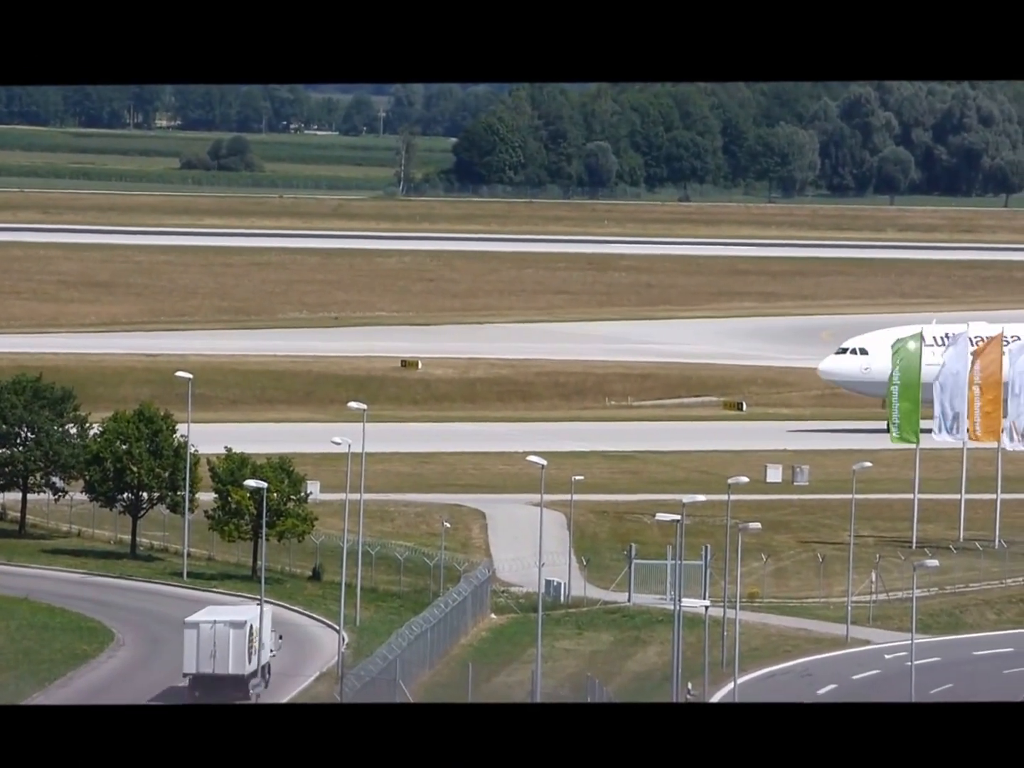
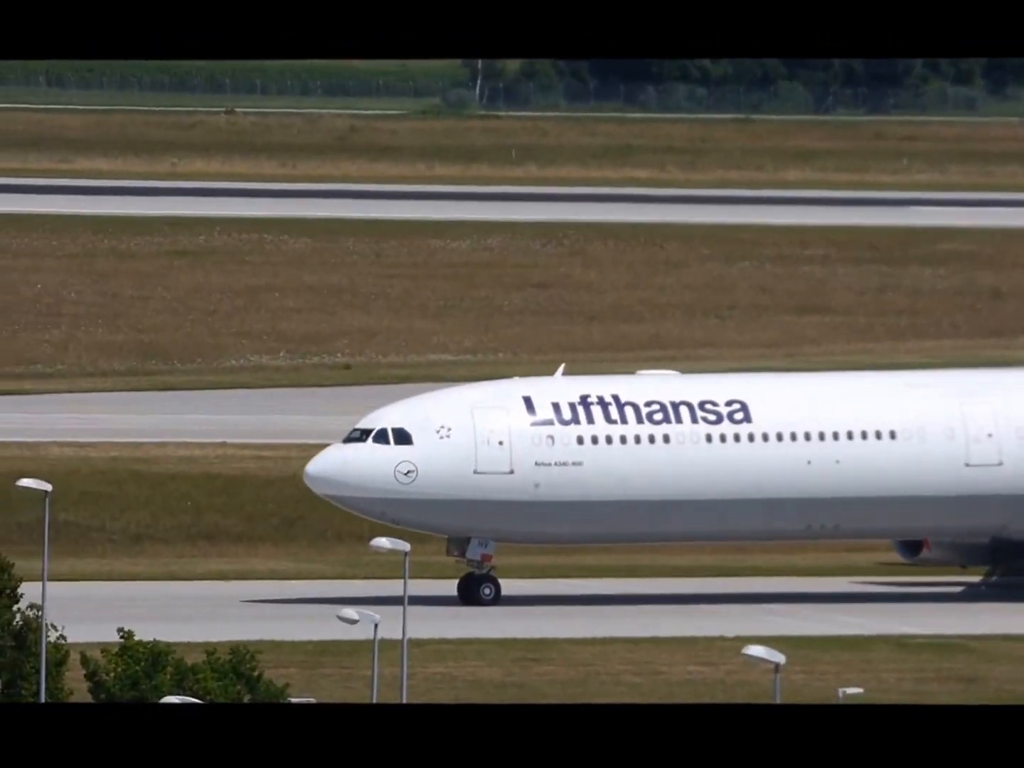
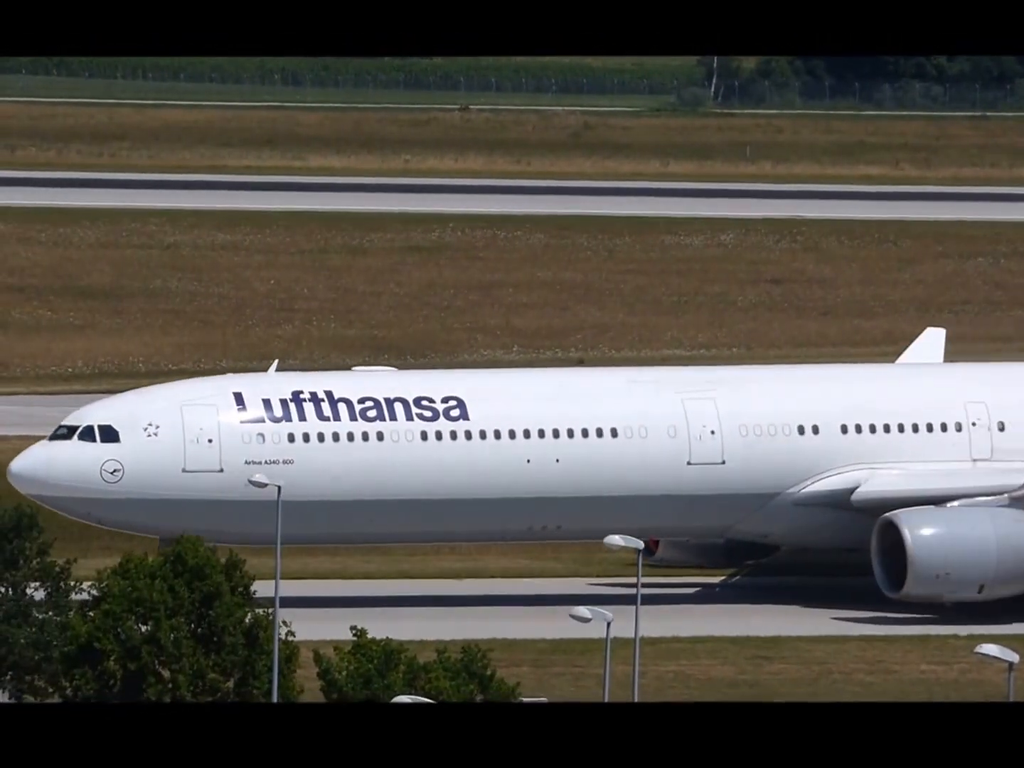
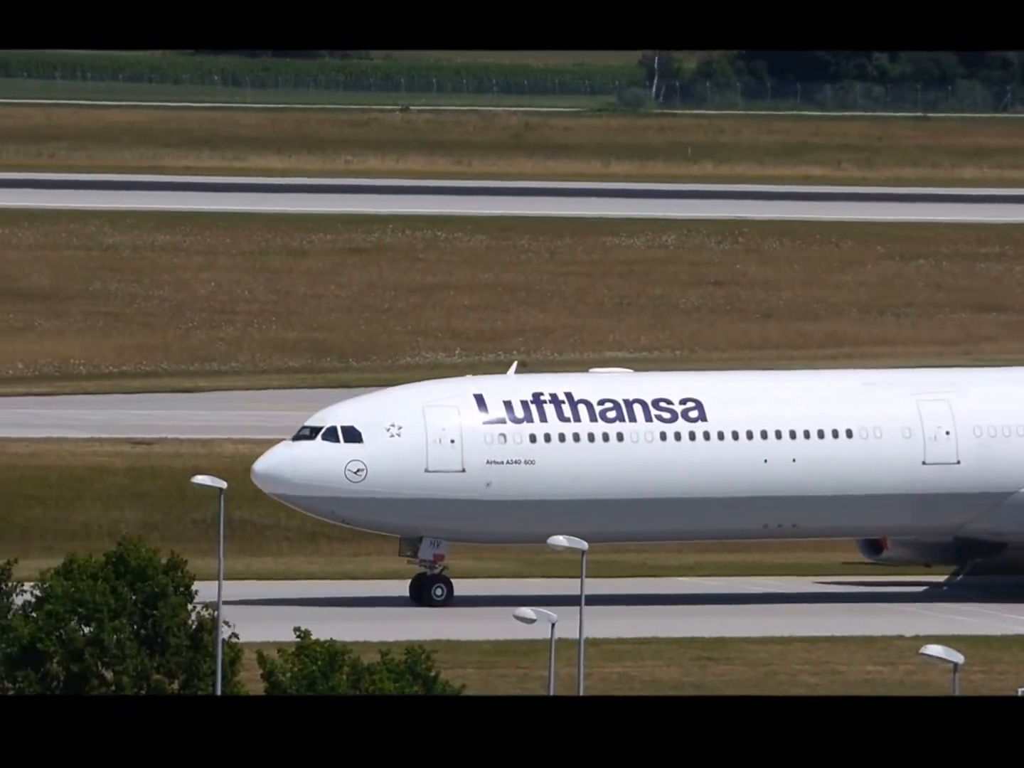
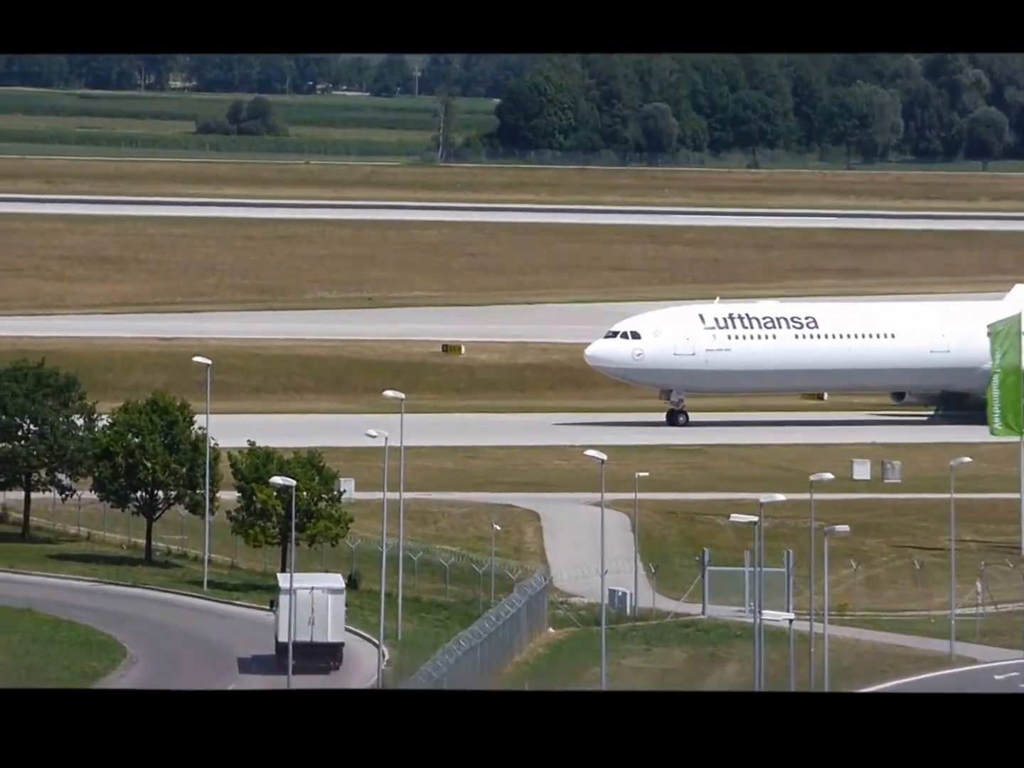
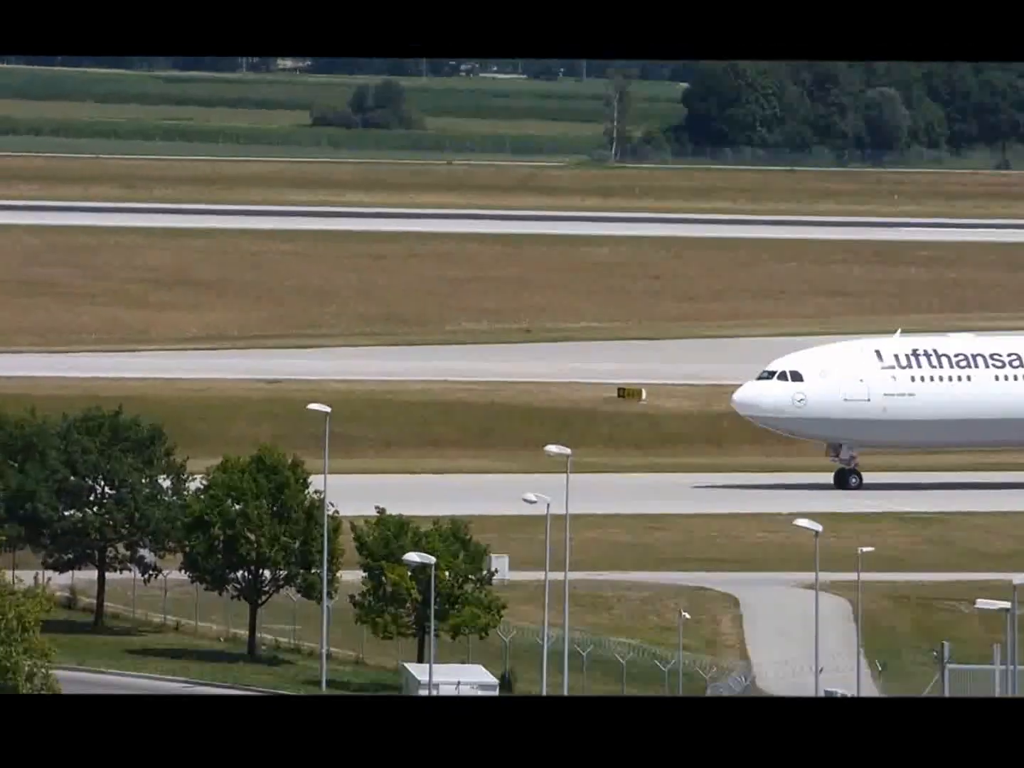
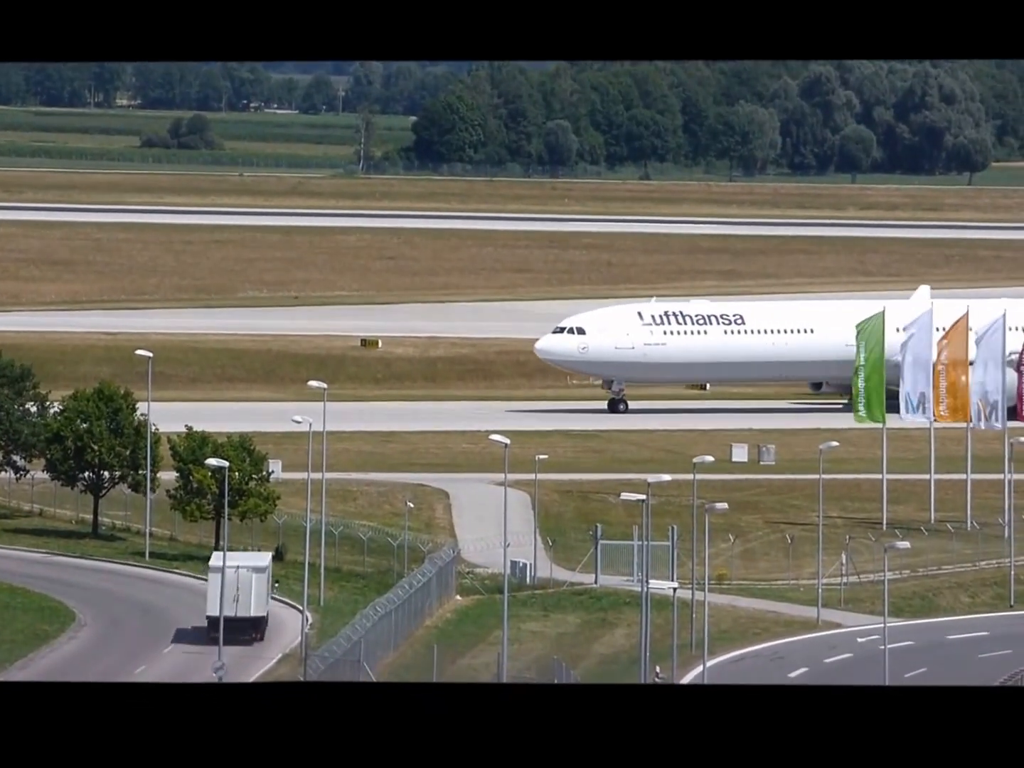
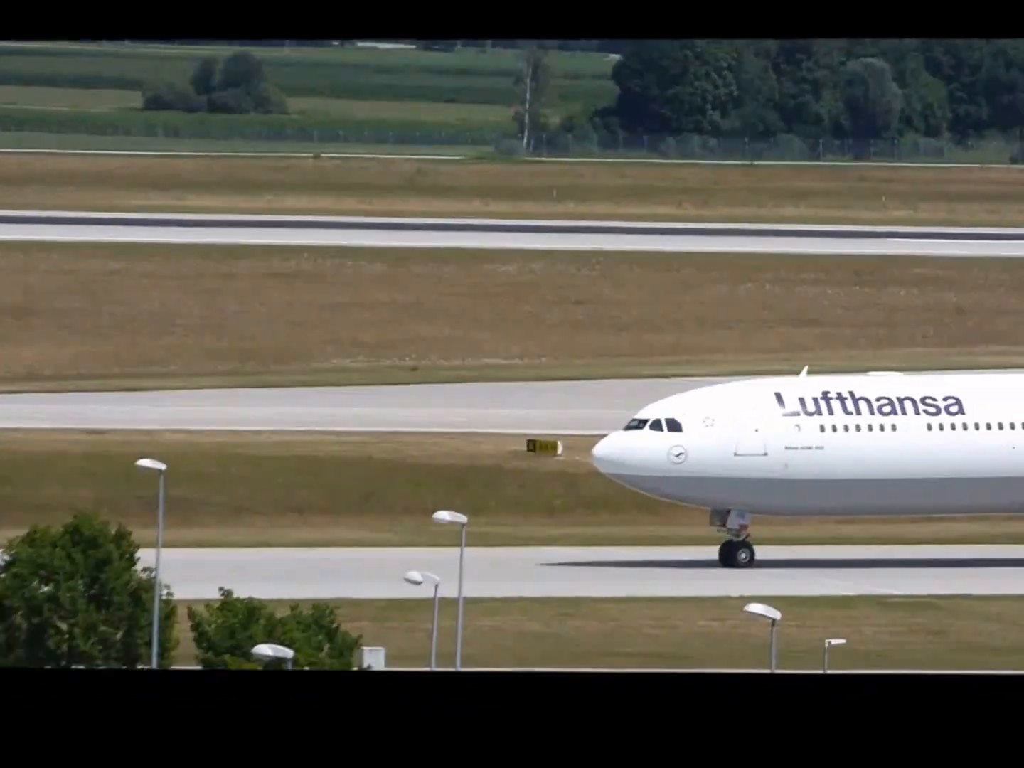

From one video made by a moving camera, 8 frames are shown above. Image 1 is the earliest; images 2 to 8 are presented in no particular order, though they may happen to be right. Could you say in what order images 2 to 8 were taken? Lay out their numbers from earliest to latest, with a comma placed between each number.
7, 5, 6, 8, 2, 4, 3
